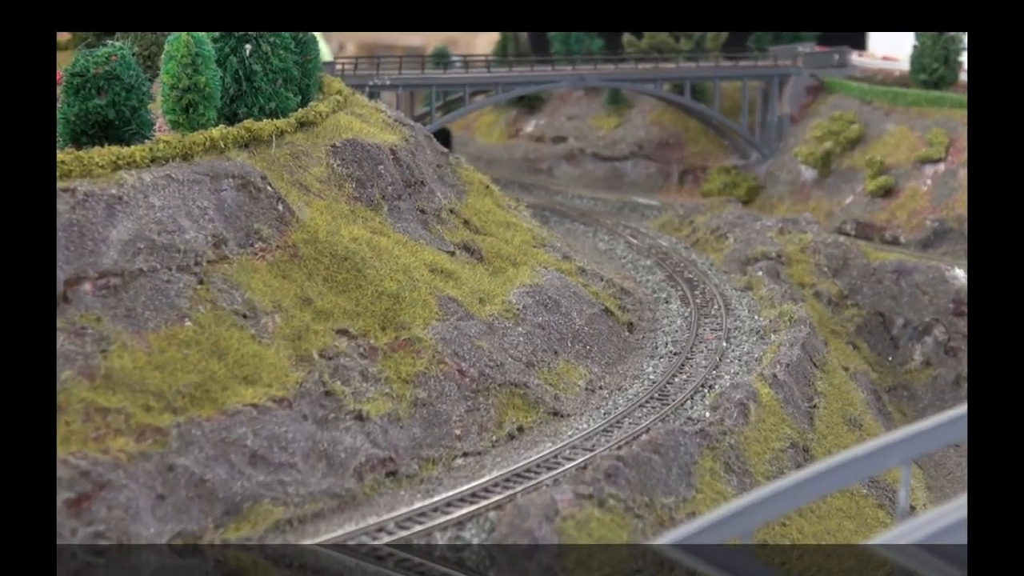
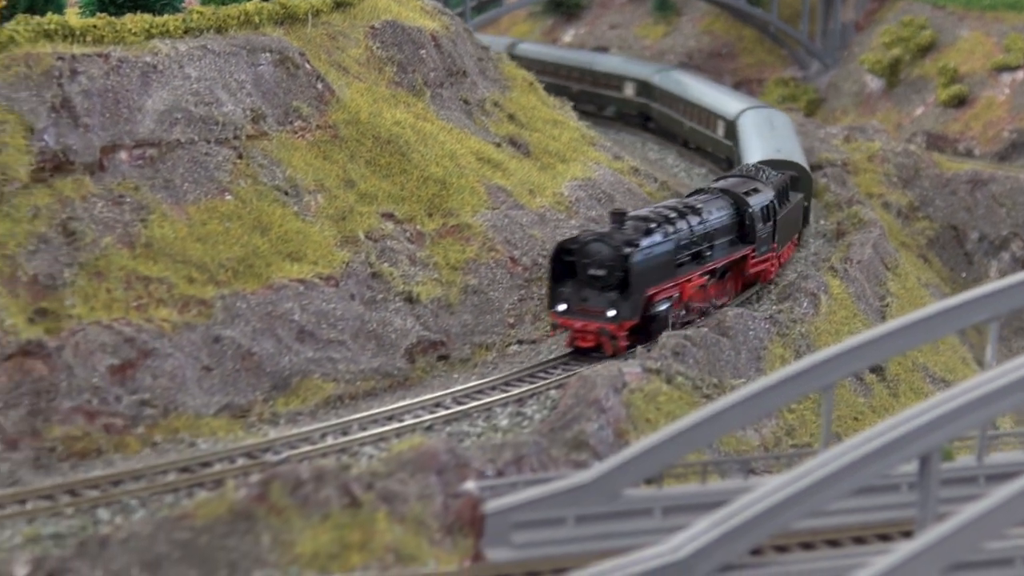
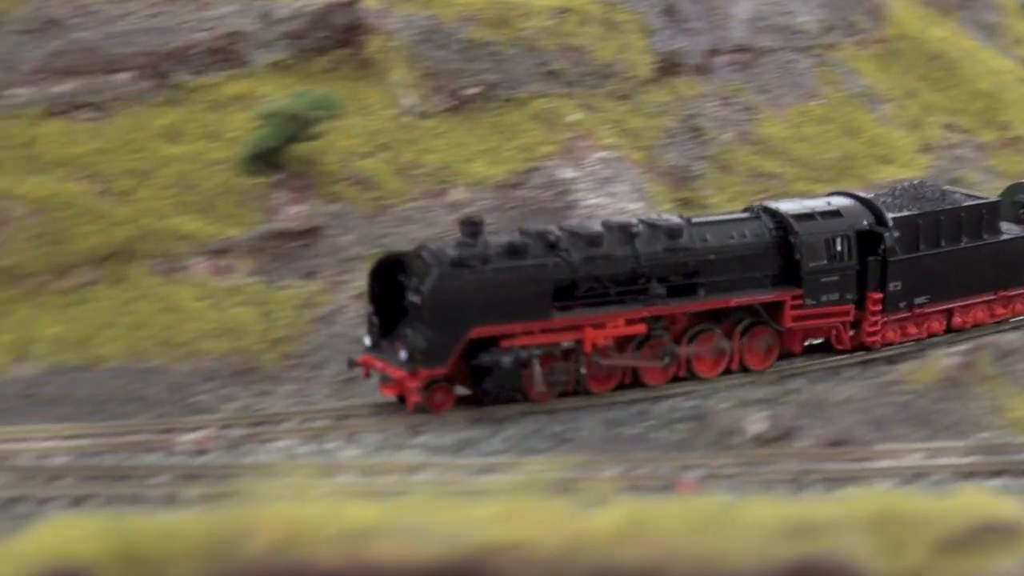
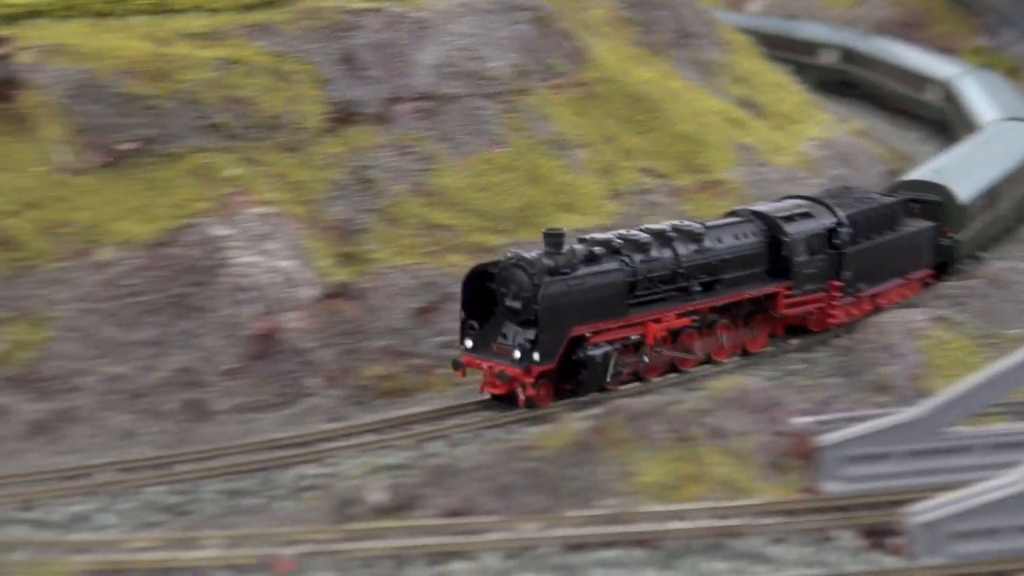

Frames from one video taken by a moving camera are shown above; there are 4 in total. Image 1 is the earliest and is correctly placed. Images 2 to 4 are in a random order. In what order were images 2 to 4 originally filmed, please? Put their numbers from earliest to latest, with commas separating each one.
2, 4, 3
